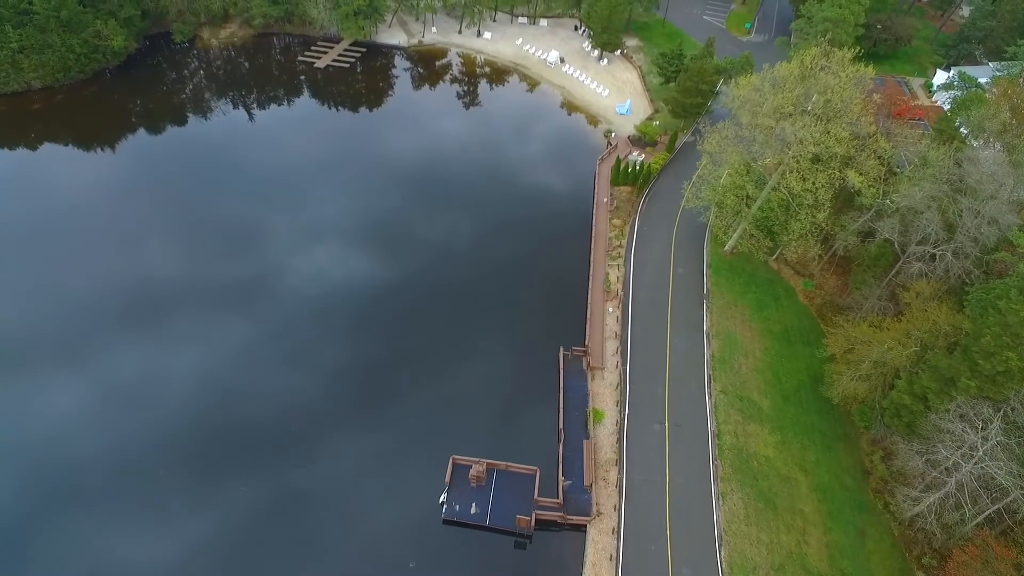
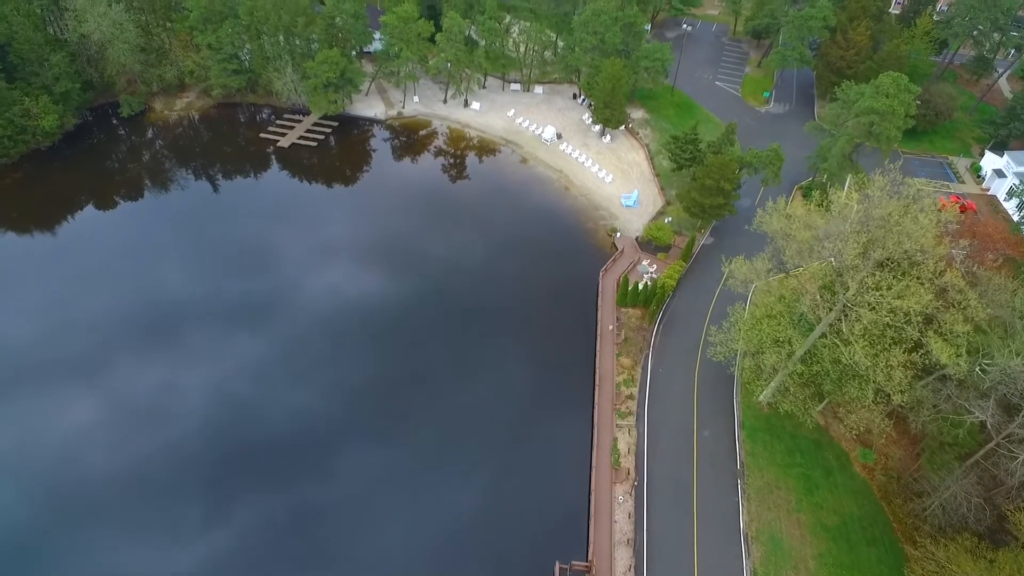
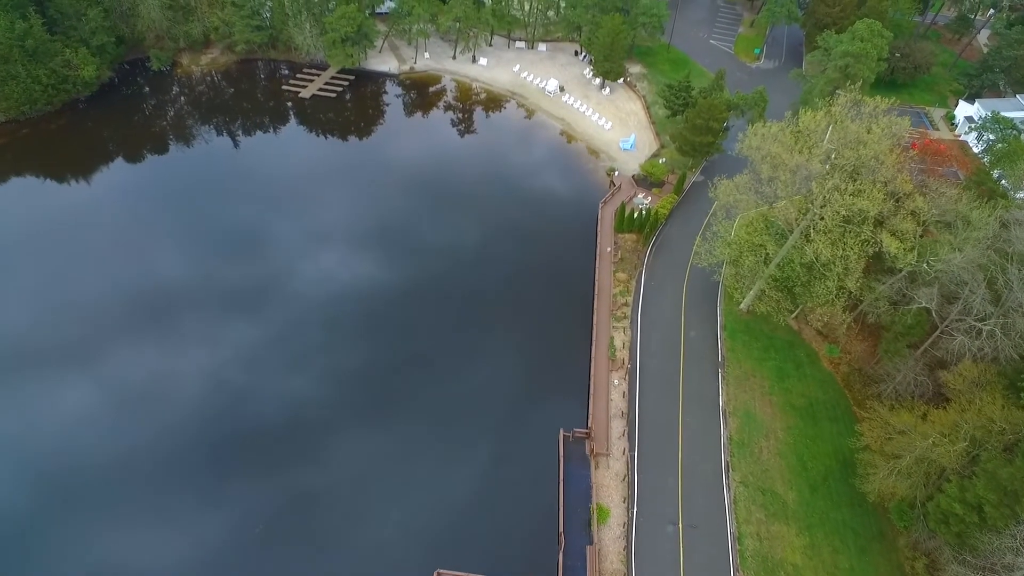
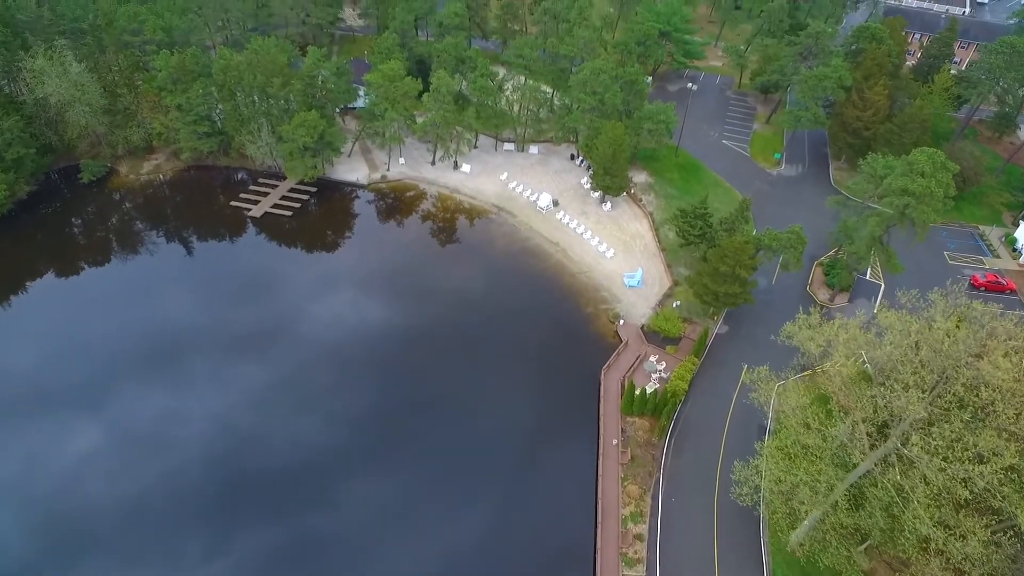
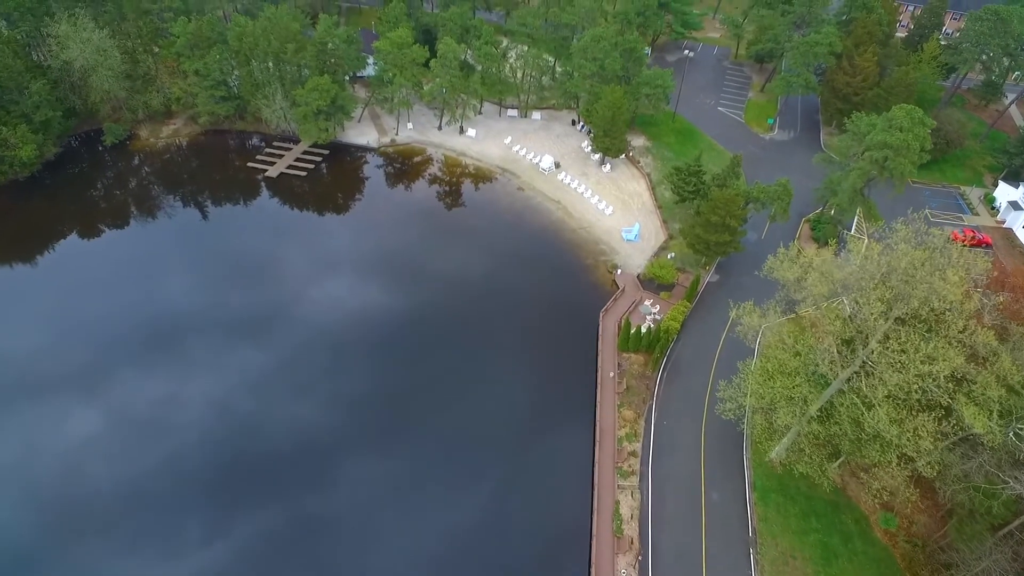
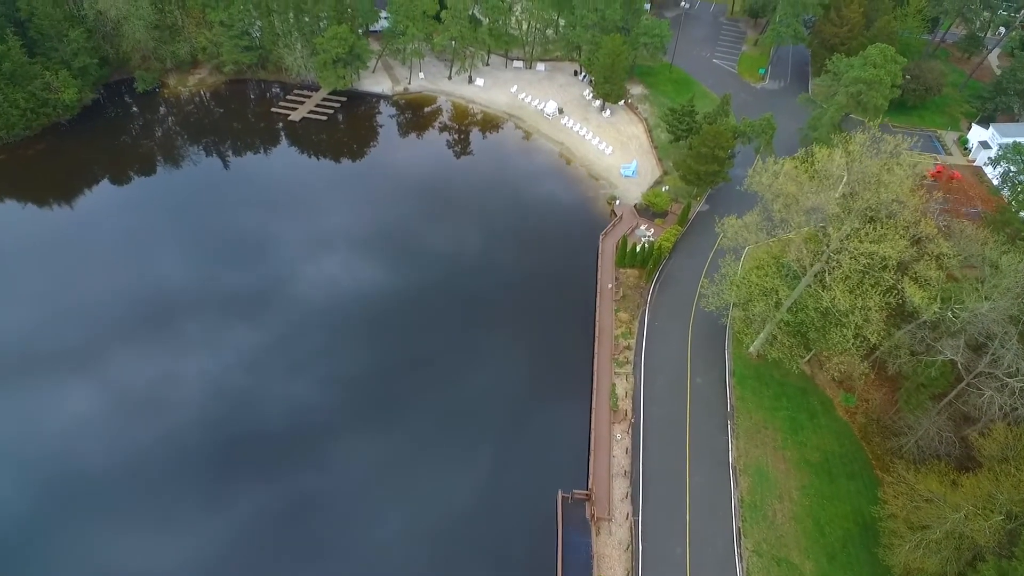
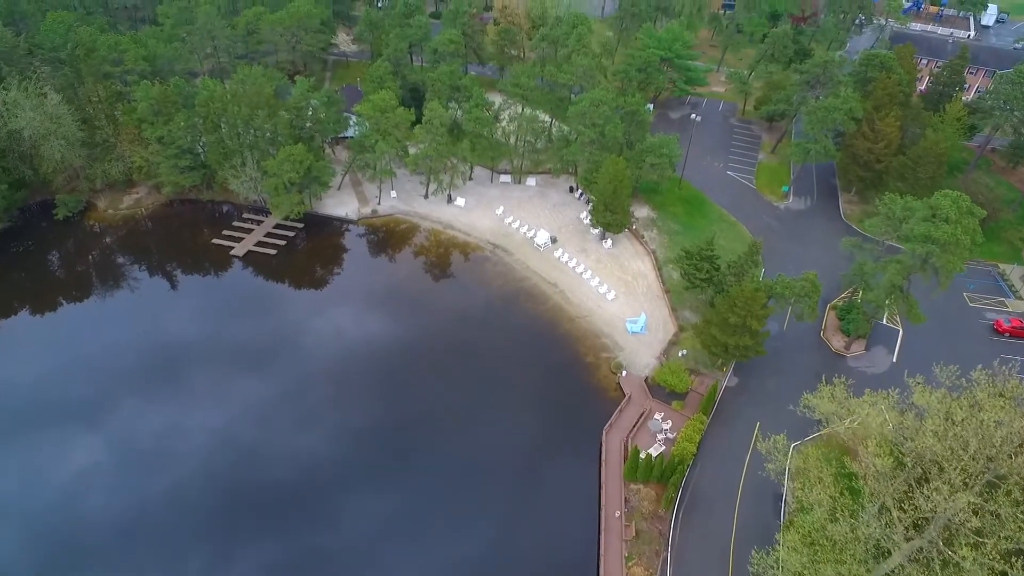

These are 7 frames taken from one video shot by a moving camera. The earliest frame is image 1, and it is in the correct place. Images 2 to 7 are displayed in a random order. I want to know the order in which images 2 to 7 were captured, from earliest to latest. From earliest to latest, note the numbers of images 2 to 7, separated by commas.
3, 6, 2, 5, 4, 7
